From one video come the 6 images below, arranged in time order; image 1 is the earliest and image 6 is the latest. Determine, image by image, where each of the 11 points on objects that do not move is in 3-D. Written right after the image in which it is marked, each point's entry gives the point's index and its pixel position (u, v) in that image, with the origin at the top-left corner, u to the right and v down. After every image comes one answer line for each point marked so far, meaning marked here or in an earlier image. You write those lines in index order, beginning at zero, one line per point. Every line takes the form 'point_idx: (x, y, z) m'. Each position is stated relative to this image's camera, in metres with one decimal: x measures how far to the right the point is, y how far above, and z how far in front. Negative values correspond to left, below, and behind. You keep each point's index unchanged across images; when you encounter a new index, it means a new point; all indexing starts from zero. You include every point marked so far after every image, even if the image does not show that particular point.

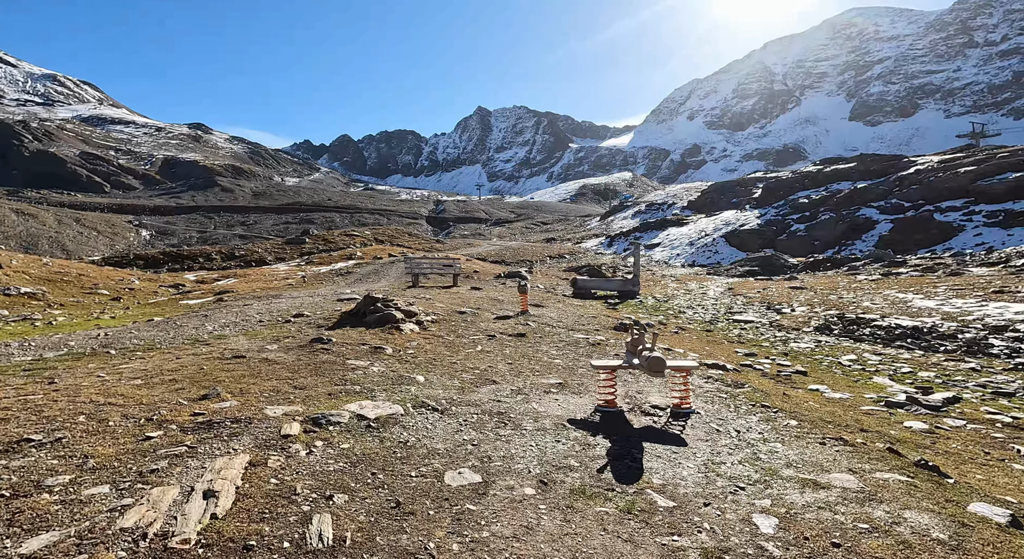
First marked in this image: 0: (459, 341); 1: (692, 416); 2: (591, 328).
0: (-1.3, -1.7, +13.3) m
1: (+3.0, -2.2, +8.6) m
2: (+2.5, -1.6, +17.0) m
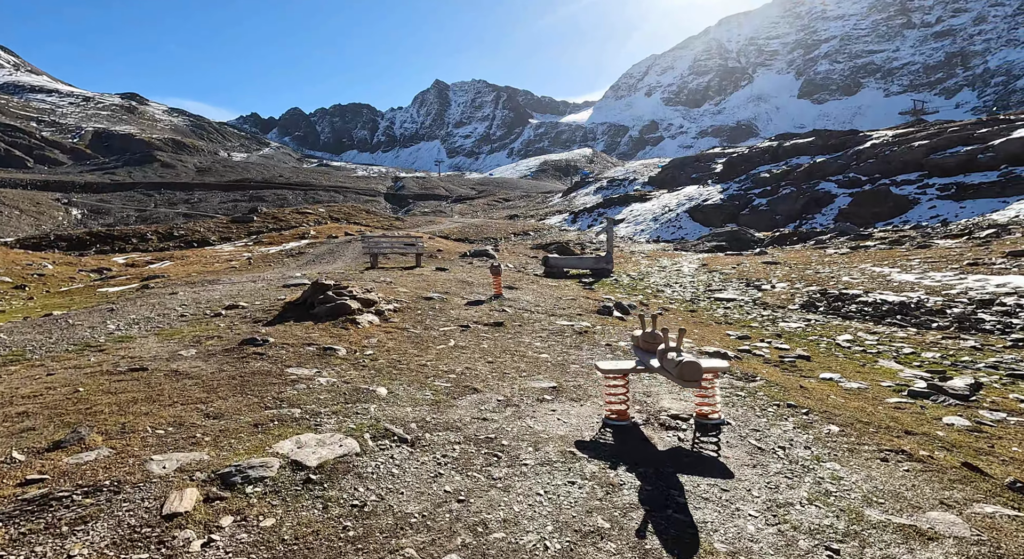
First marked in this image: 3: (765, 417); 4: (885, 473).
0: (-1.8, -1.3, +11.3) m
1: (+2.8, -2.0, +6.9) m
2: (+1.7, -1.0, +15.3) m
3: (+3.7, -2.0, +7.7) m
4: (+4.2, -2.2, +5.9) m
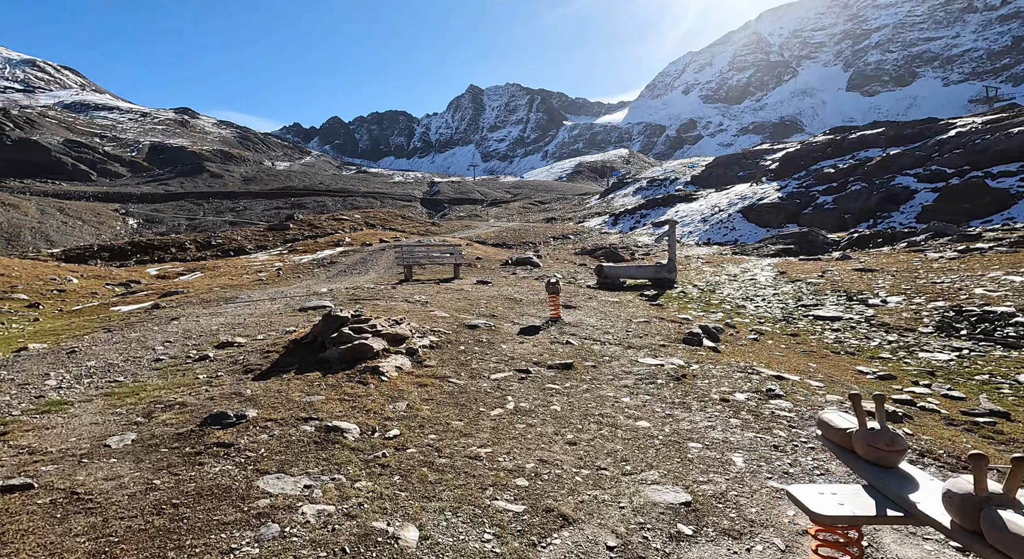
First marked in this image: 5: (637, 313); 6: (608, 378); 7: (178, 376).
0: (-0.6, -1.8, +8.2) m
1: (+3.8, -2.4, +3.5) m
2: (+3.3, -1.5, +12.0) m
3: (+4.8, -2.5, +4.2) m
4: (+5.1, -2.6, +2.4) m
5: (+4.0, -1.1, +16.7) m
6: (+1.7, -1.7, +9.3) m
7: (-5.6, -1.6, +8.8) m
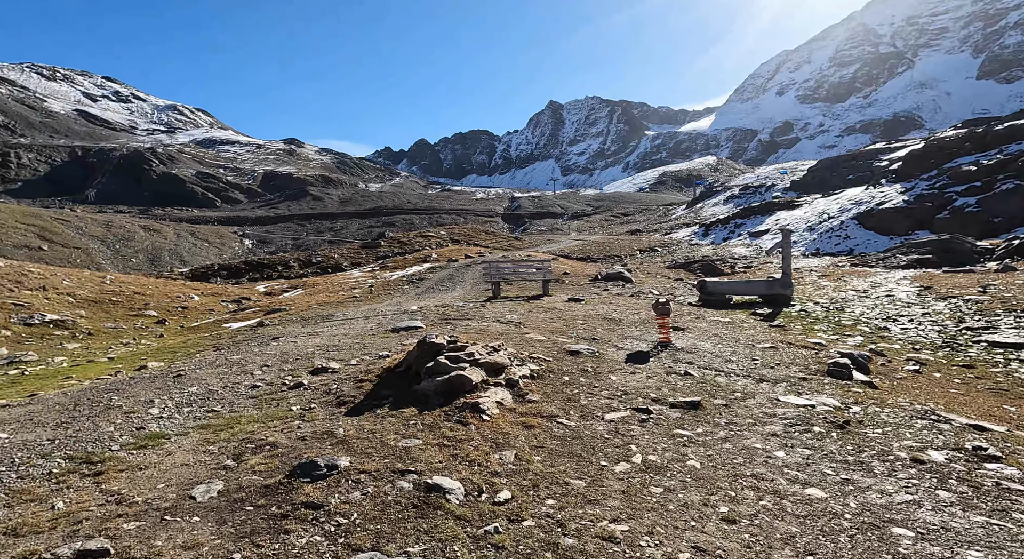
0: (+1.0, -2.1, +6.9) m
1: (+4.6, -2.6, +1.6) m
2: (+5.4, -1.9, +10.1) m
3: (+5.7, -2.7, +2.2) m
4: (+5.8, -2.8, +0.3) m
5: (+6.9, -1.6, +14.7) m
6: (+3.5, -2.1, +7.7) m
7: (-3.8, -2.0, +8.3) m
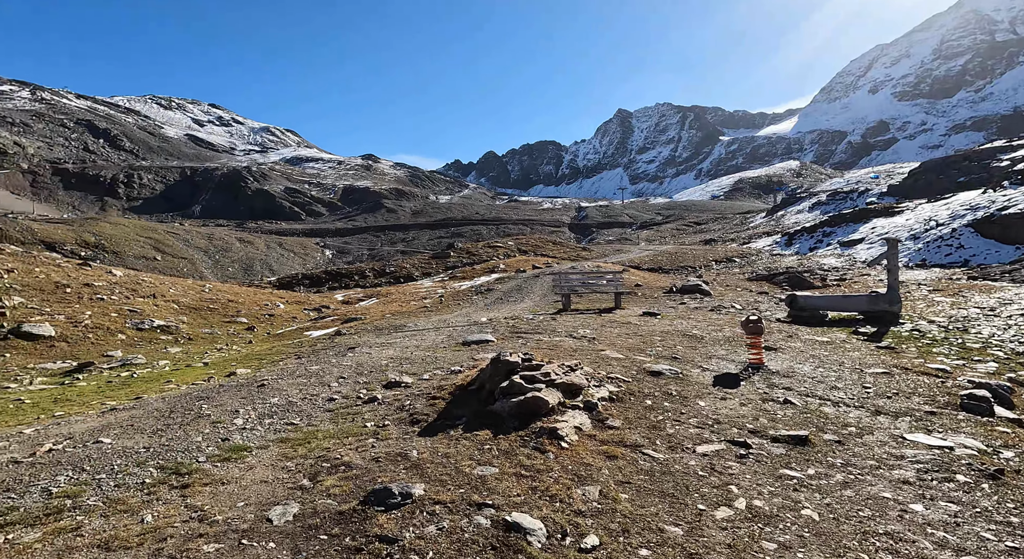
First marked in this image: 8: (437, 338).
0: (+2.0, -2.4, +6.2) m
1: (+4.9, -2.7, +0.5) m
2: (+6.8, -2.2, +8.8) m
3: (+6.0, -2.8, +0.9) m
4: (+5.9, -2.9, -1.0) m
5: (+8.9, -2.0, +13.1) m
6: (+4.6, -2.3, +6.6) m
7: (-2.6, -2.2, +8.2) m
8: (-2.3, -1.8, +16.0) m
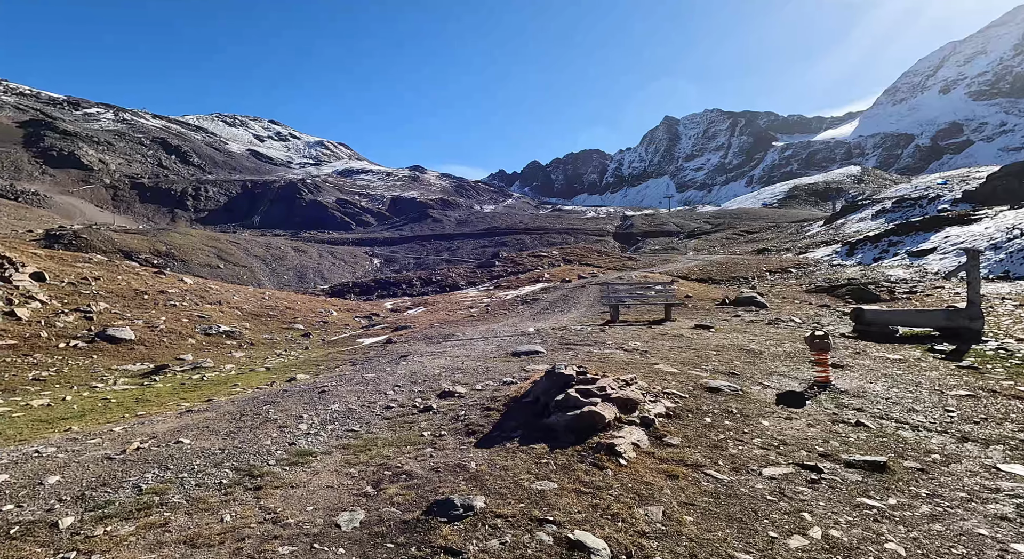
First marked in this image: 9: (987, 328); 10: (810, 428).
0: (+2.7, -2.5, +5.9) m
1: (+5.1, -2.8, 0.0) m
2: (+7.7, -2.4, +8.1) m
3: (+6.2, -2.9, +0.3) m
4: (+5.9, -3.0, -1.6) m
5: (+10.1, -2.4, +12.2) m
6: (+5.3, -2.5, +6.1) m
7: (-1.7, -2.4, +8.4) m
8: (-0.7, -2.1, +16.1) m
9: (+16.6, -1.7, +18.4) m
10: (+4.9, -2.4, +8.7) m
